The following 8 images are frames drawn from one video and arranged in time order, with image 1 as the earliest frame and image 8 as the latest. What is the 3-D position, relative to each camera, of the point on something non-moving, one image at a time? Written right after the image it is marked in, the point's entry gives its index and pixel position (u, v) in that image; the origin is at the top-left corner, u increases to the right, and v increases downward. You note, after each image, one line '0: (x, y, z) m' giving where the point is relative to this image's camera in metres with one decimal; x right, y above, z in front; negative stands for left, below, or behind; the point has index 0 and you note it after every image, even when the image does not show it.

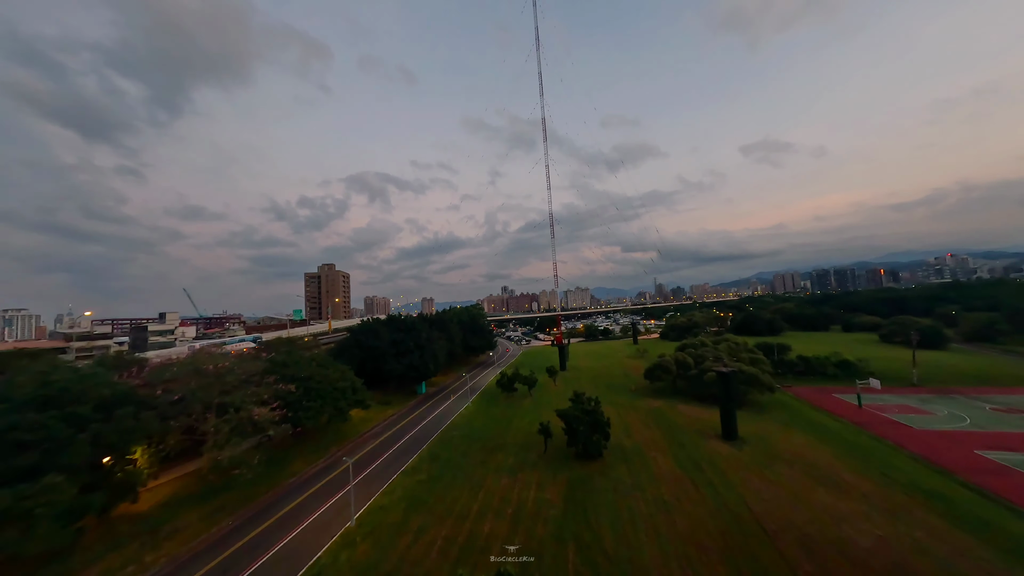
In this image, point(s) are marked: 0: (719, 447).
0: (+10.7, -8.3, +15.3) m
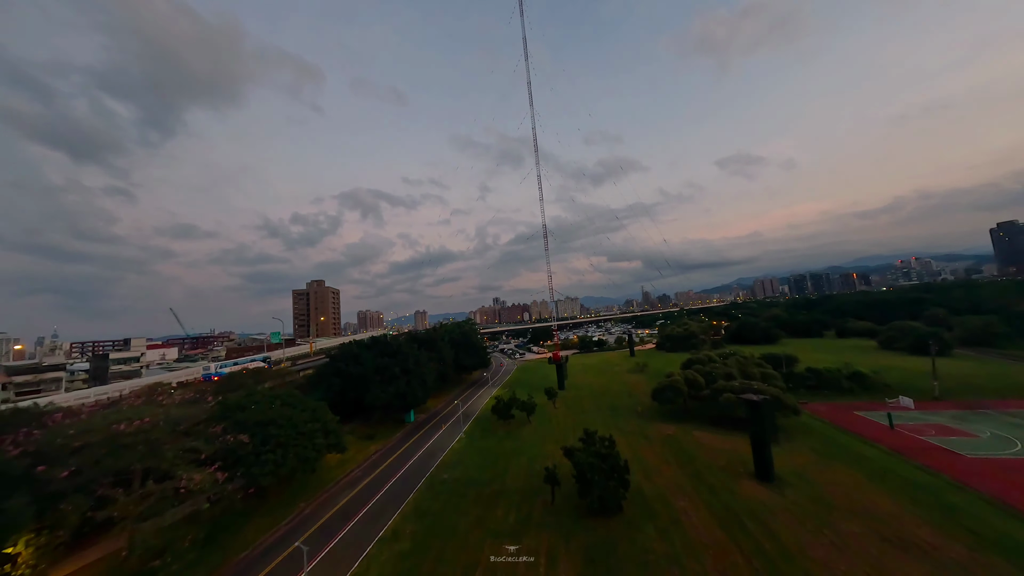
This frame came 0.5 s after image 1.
0: (+10.8, -9.0, +13.0) m
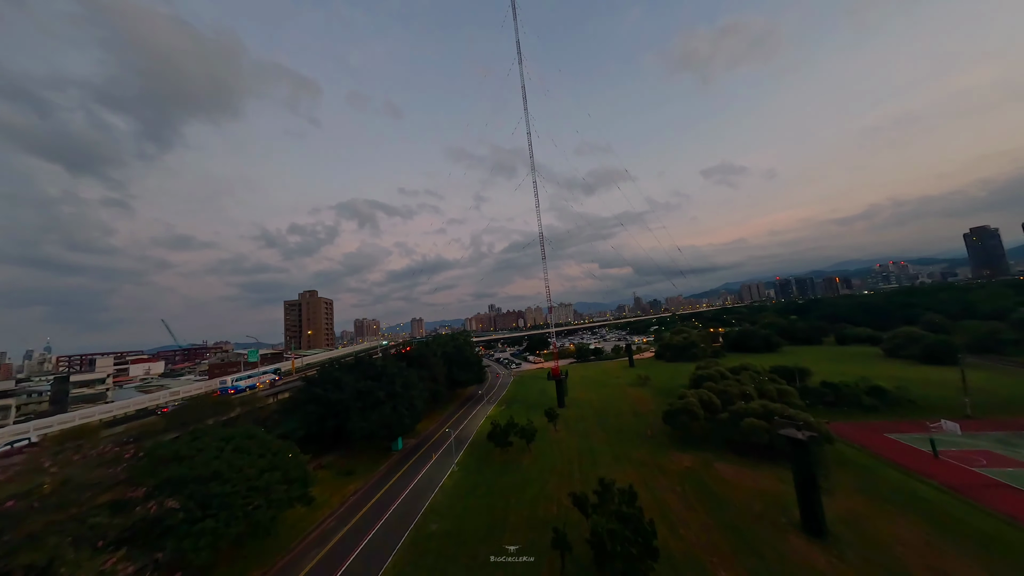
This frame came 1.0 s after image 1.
0: (+10.8, -9.7, +10.7) m
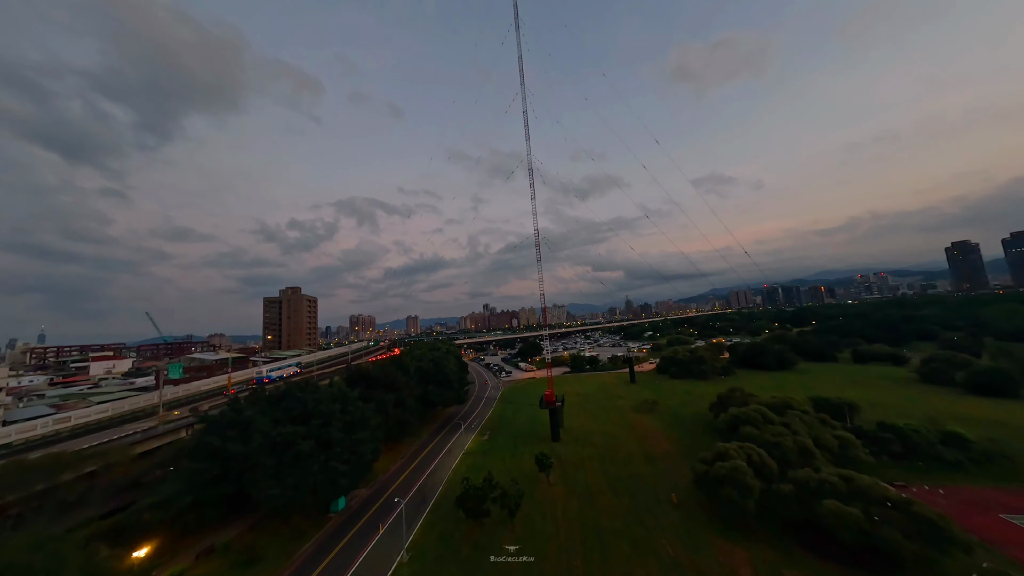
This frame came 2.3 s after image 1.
0: (+9.7, -10.7, +4.0) m
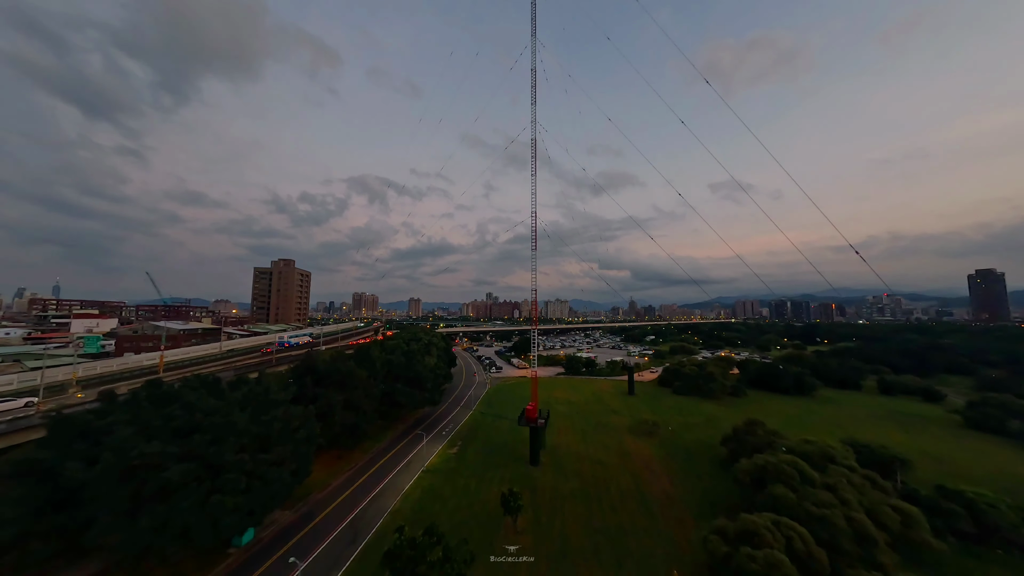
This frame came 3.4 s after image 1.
0: (+6.9, -11.5, -1.6) m
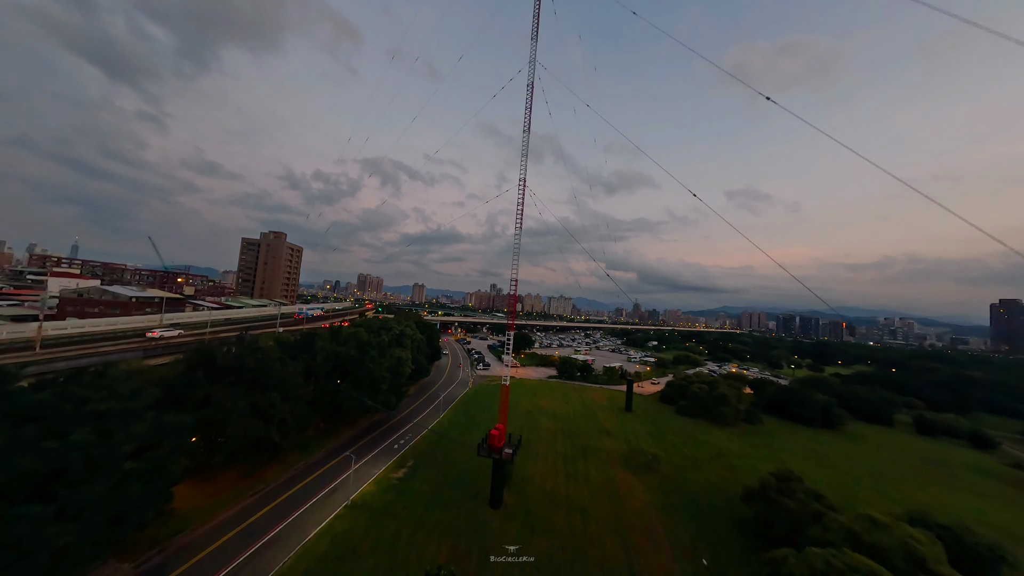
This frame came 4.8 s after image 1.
0: (+3.4, -11.7, -8.4) m
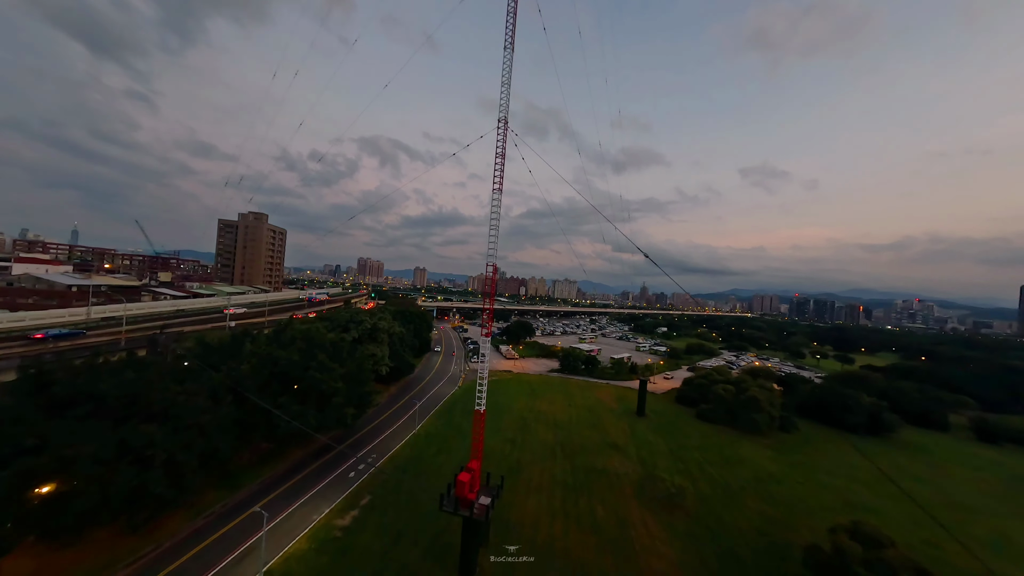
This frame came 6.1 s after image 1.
0: (+2.5, -13.2, -15.3) m
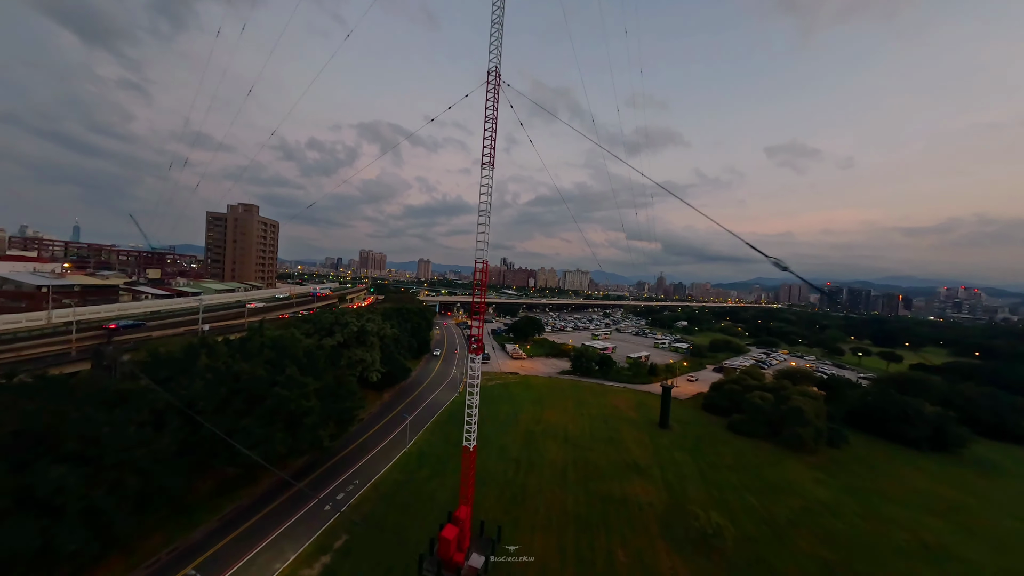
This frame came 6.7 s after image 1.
0: (+3.5, -15.5, -20.7) m
